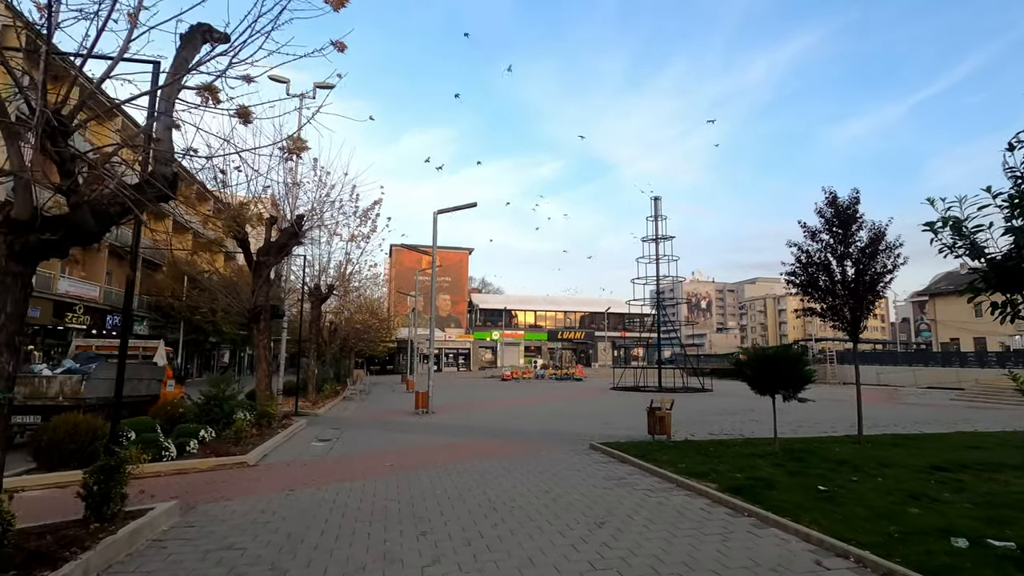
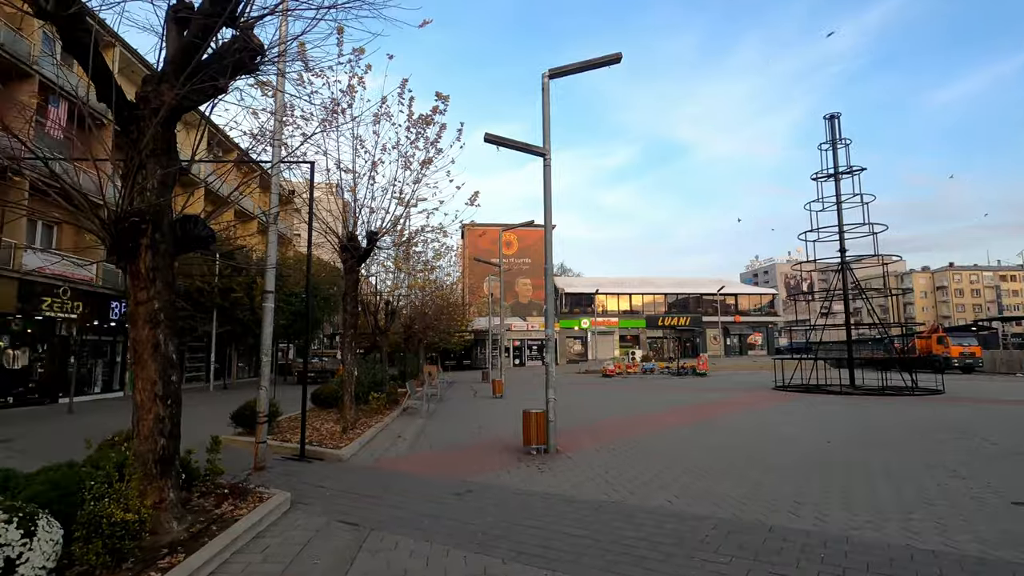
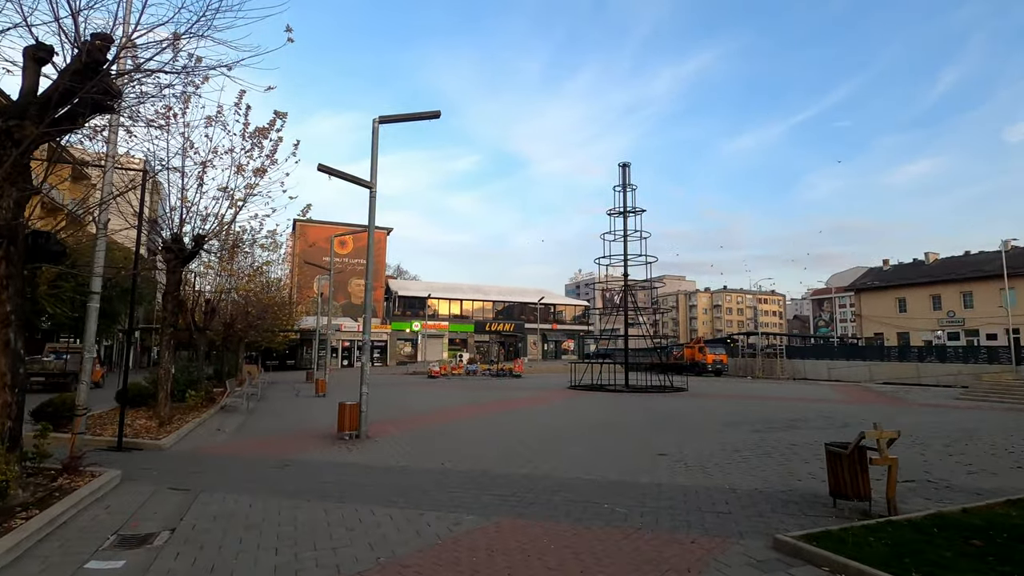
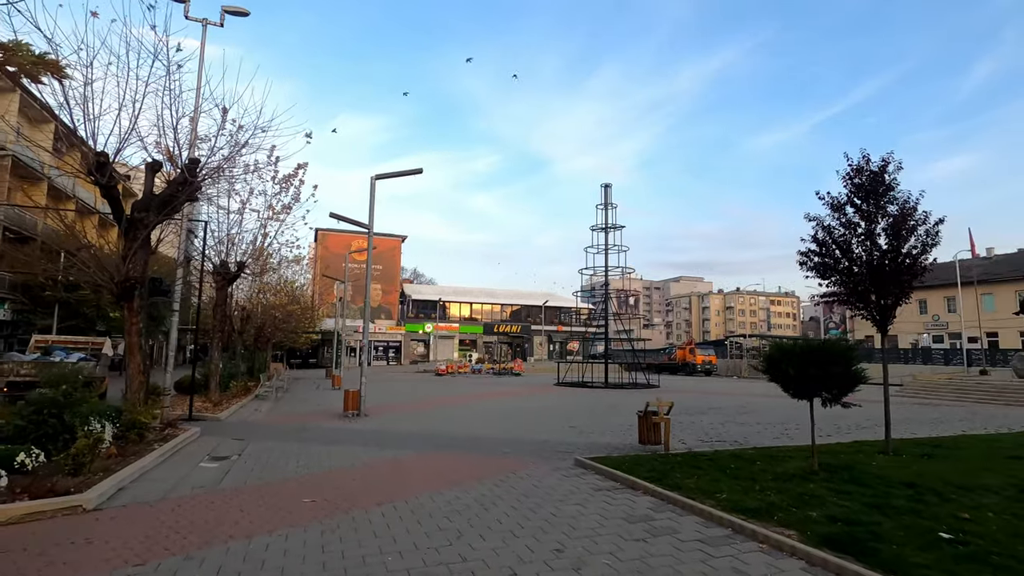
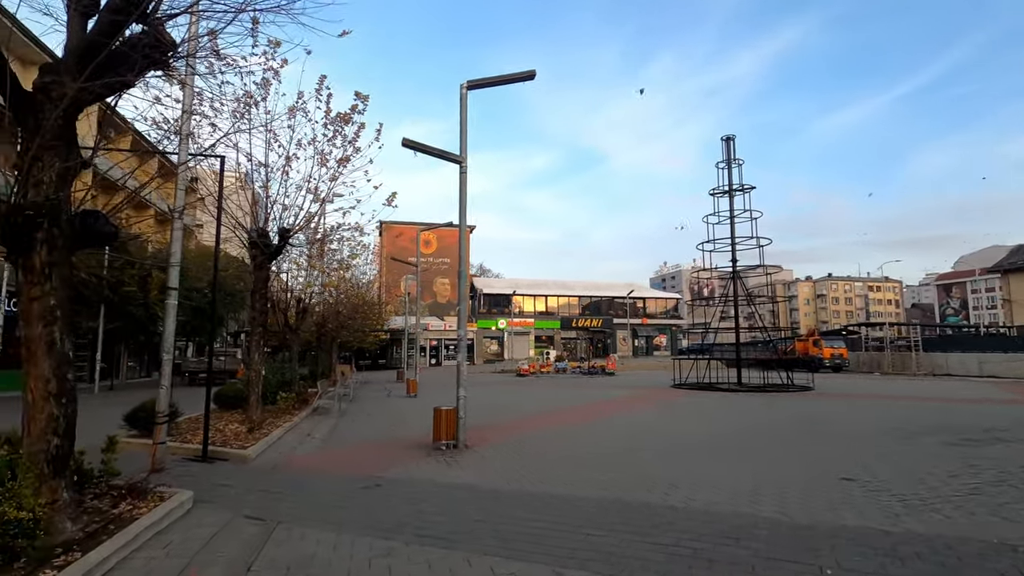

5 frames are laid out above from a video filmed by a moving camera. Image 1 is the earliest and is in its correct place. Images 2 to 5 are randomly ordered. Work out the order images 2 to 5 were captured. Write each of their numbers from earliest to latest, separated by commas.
4, 3, 5, 2
